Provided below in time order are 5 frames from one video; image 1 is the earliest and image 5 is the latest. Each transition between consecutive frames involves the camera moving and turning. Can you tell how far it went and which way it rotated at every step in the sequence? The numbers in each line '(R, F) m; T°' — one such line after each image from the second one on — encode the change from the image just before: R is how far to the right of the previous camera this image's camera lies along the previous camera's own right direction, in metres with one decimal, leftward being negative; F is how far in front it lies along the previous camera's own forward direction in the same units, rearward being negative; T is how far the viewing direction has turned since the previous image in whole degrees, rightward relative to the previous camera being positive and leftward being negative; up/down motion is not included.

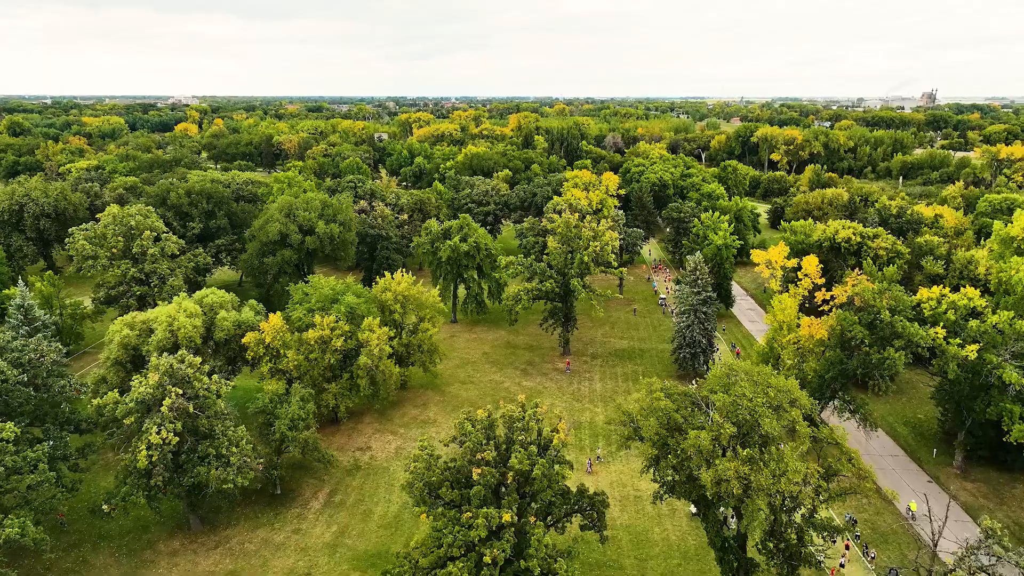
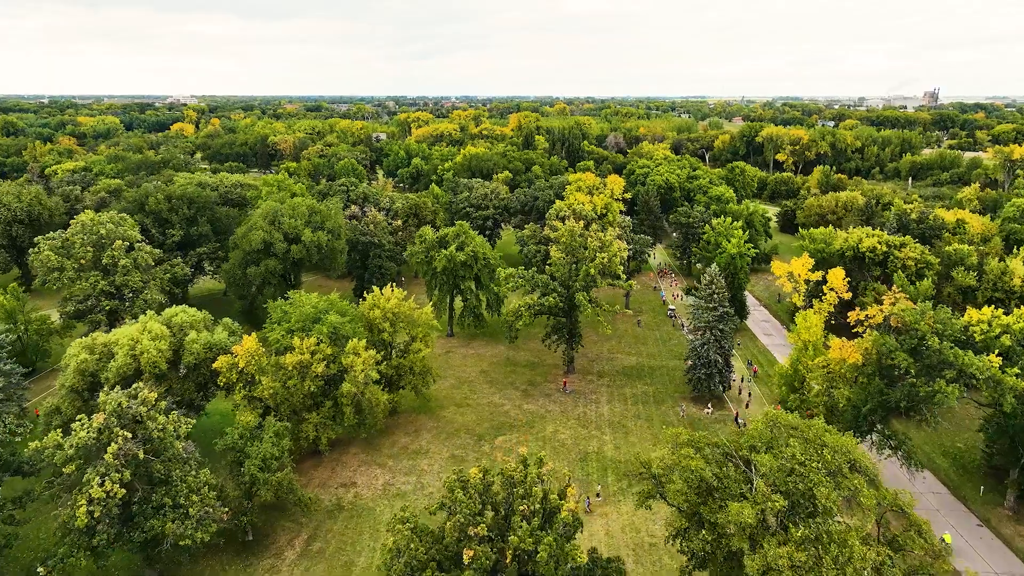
(0.0, +3.1) m; 0°
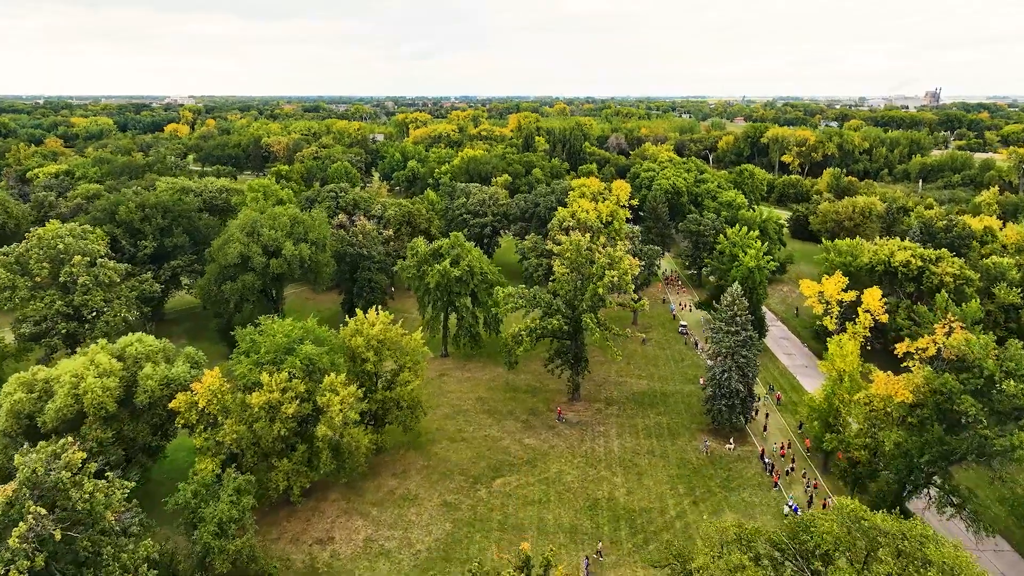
(0.0, +3.6) m; 0°
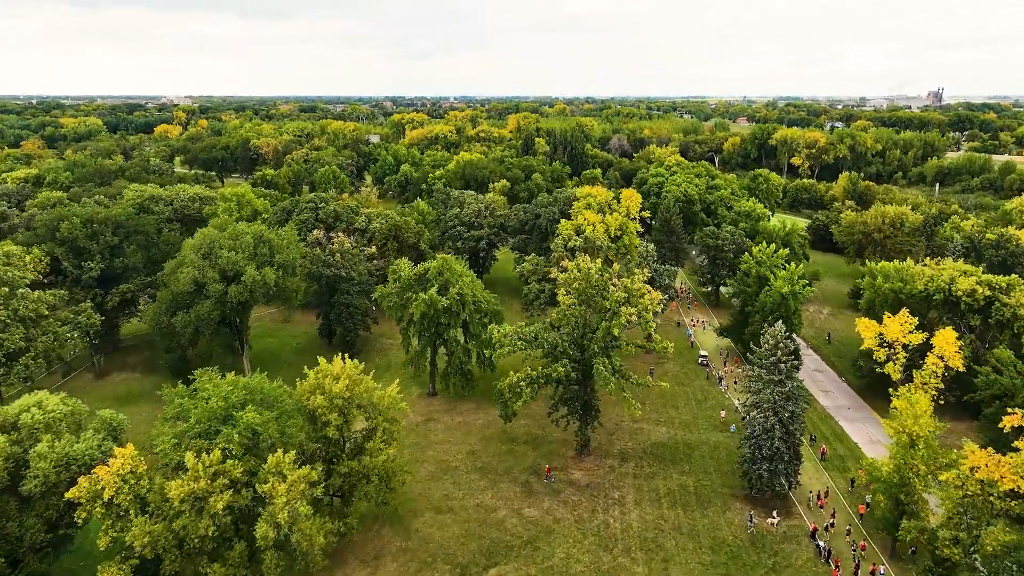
(+0.1, +5.5) m; 0°
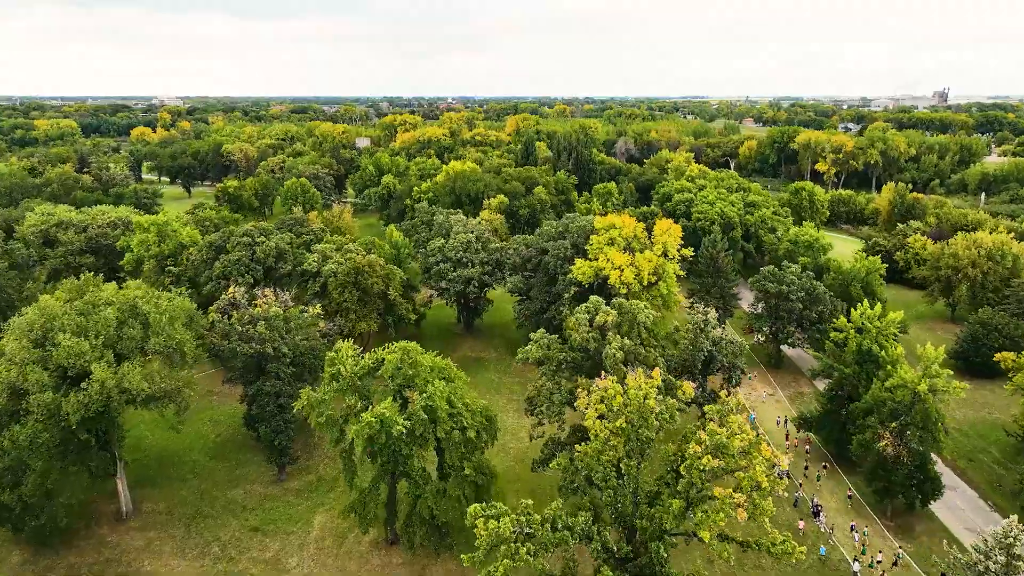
(0.0, +12.5) m; 0°
